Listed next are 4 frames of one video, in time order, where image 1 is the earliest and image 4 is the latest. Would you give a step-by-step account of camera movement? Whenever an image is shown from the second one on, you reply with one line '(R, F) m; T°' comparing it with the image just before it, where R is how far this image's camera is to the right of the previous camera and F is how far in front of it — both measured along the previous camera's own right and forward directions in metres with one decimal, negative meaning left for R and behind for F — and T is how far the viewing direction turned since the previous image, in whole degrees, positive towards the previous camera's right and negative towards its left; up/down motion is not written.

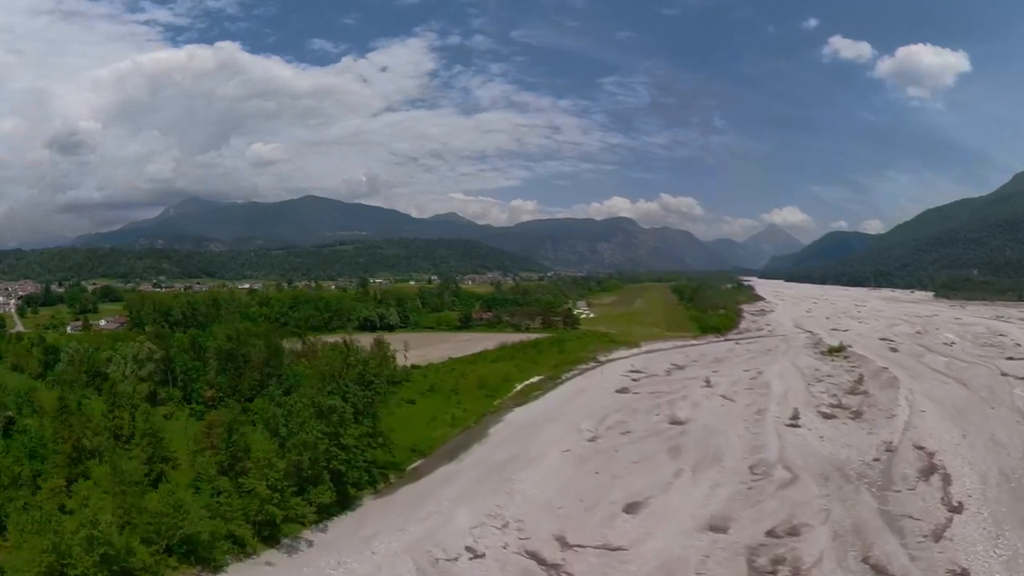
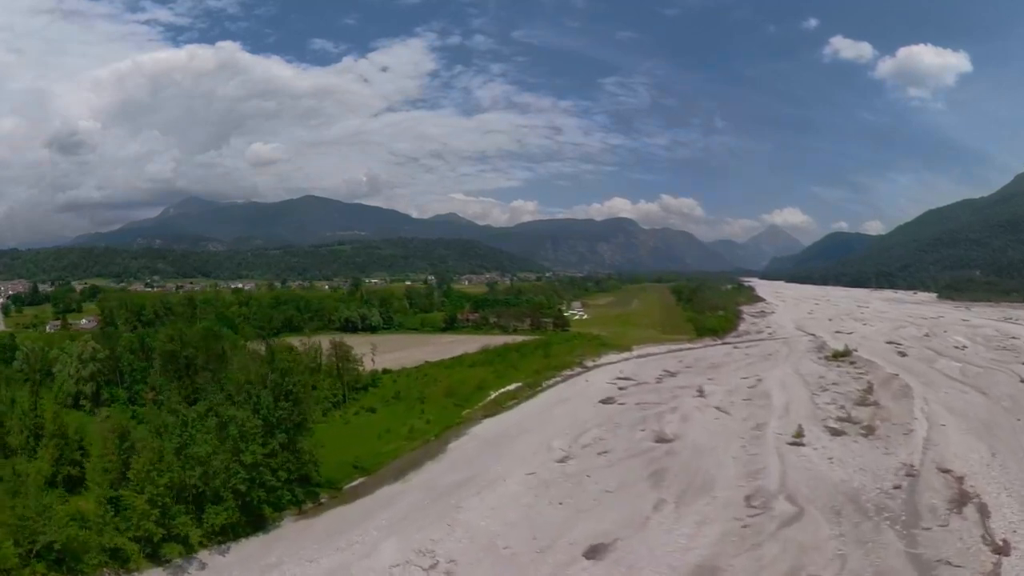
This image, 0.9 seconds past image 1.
(+1.3, +3.6) m; 0°
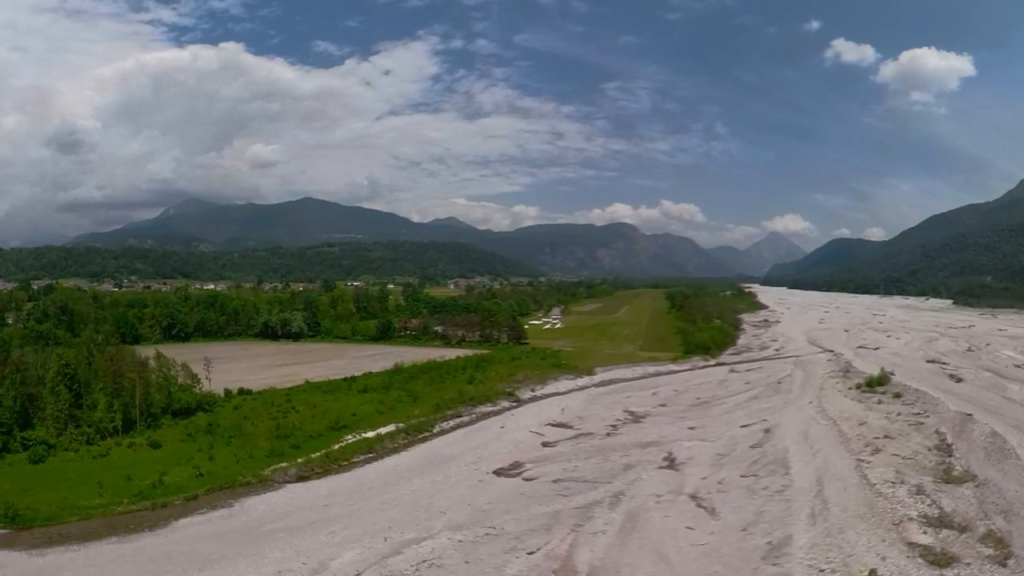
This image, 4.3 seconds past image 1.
(+4.3, +13.4) m; 0°
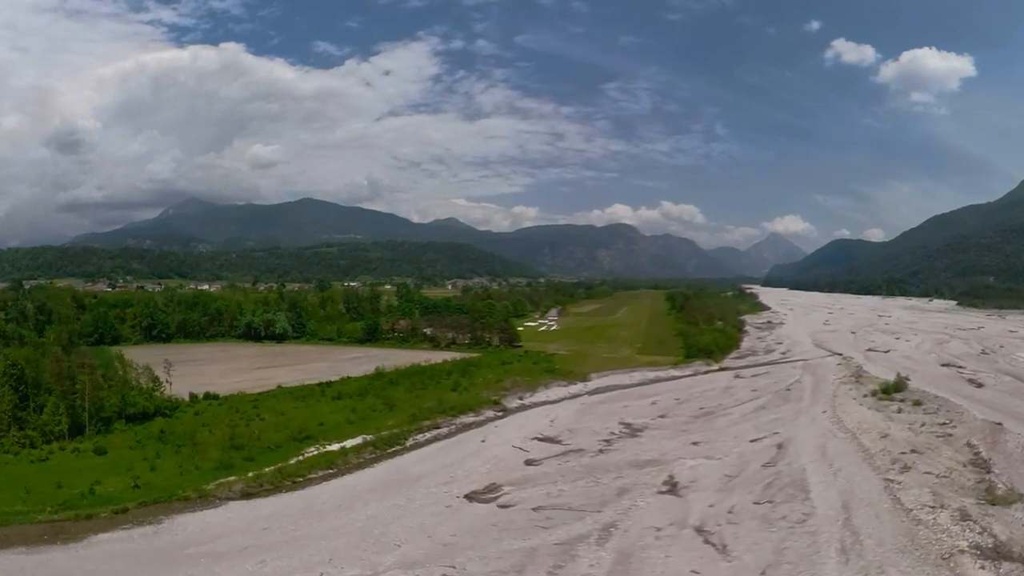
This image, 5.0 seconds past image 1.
(+0.6, +2.7) m; 0°
